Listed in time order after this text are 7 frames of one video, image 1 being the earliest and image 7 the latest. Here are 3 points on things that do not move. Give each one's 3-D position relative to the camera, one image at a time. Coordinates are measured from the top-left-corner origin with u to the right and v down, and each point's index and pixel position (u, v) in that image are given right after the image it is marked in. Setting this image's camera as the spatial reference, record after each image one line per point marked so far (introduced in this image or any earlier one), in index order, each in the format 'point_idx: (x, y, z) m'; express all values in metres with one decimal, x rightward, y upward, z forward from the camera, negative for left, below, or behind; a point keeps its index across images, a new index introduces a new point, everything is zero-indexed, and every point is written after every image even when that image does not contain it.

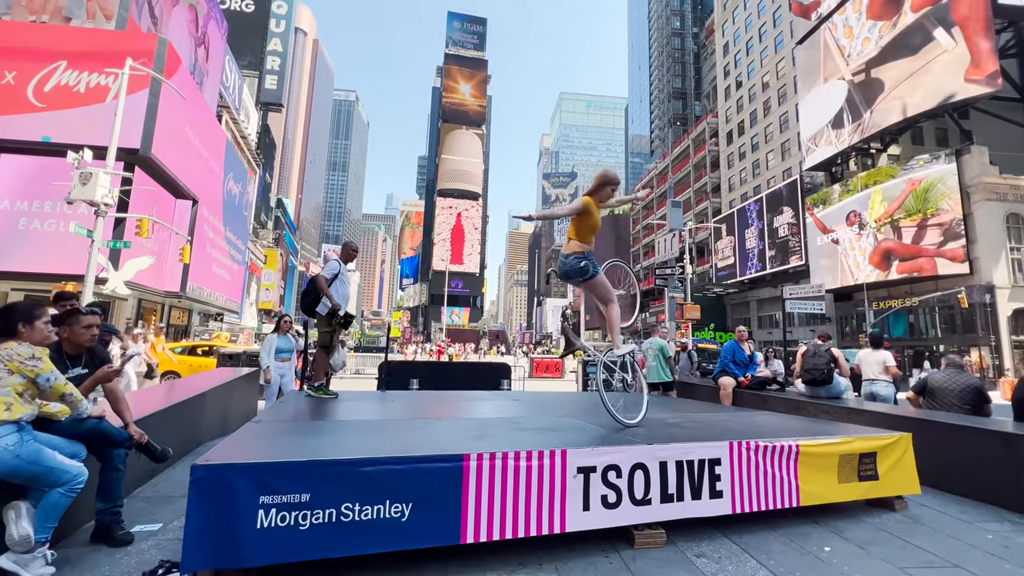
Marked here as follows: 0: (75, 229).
0: (-10.6, +1.4, +11.6) m
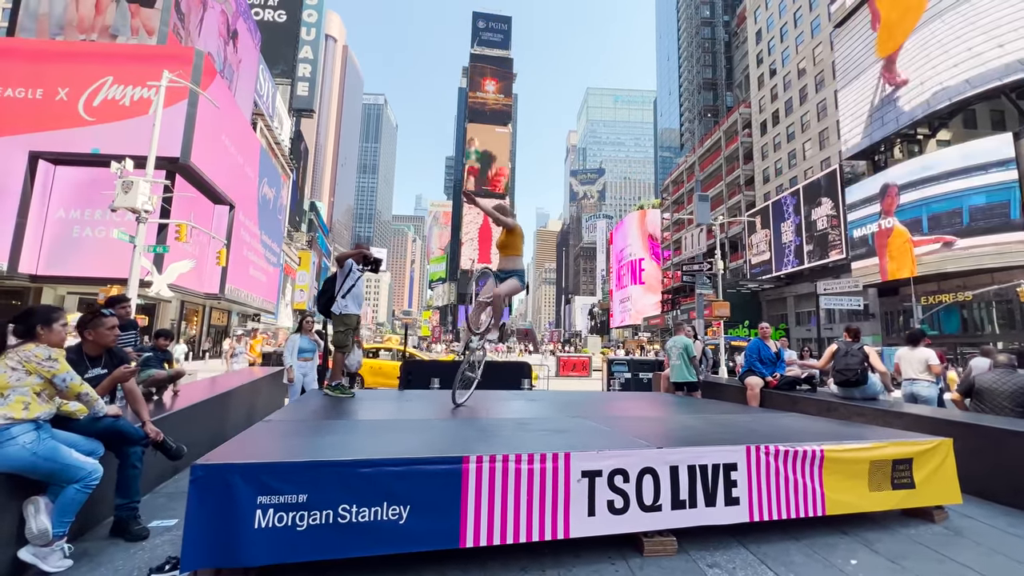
0: (-10.0, +1.4, +12.2) m
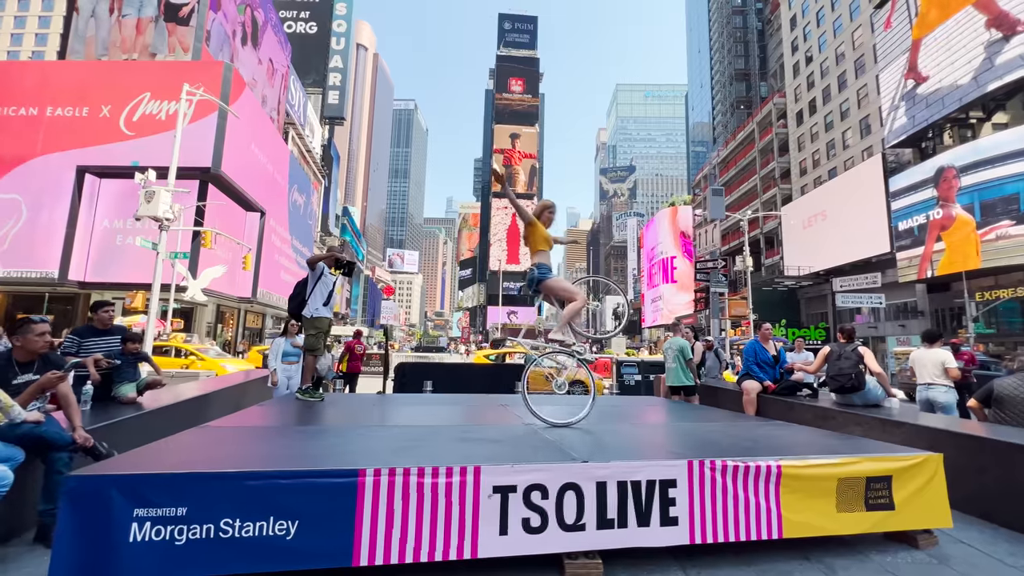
0: (-9.8, +1.2, +12.7) m
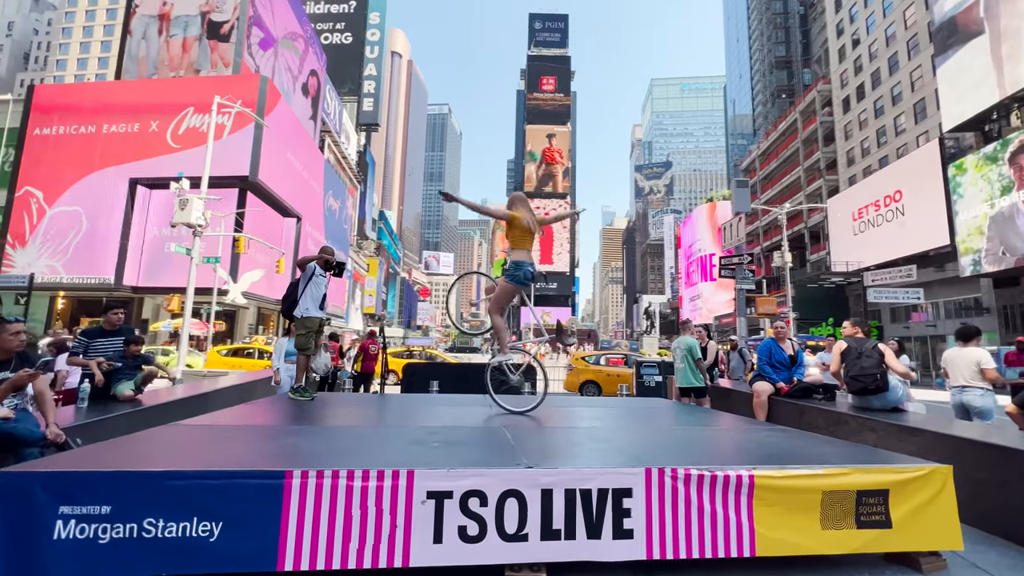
0: (-9.4, +1.1, +13.3) m
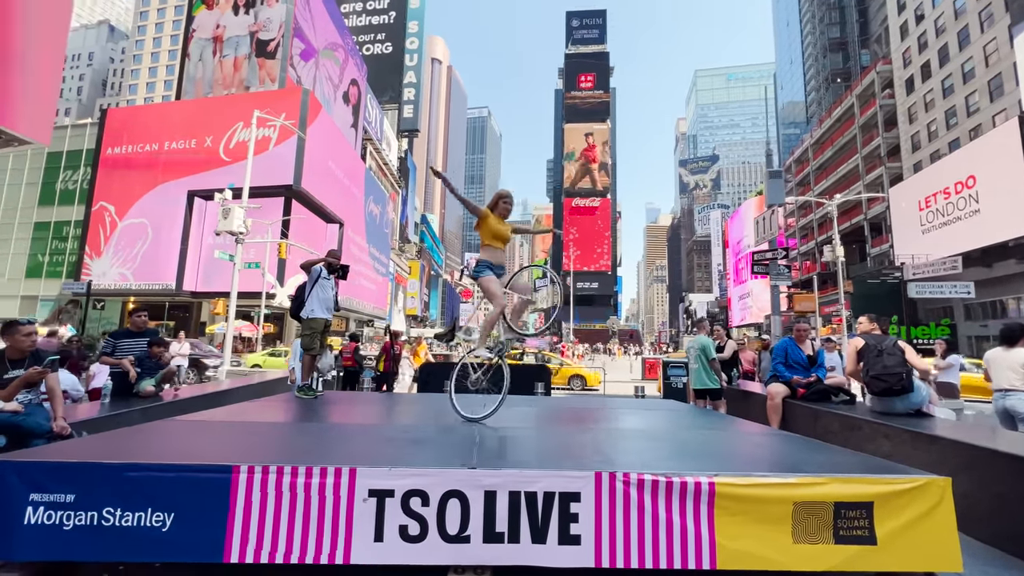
0: (-8.6, +1.0, +14.2) m
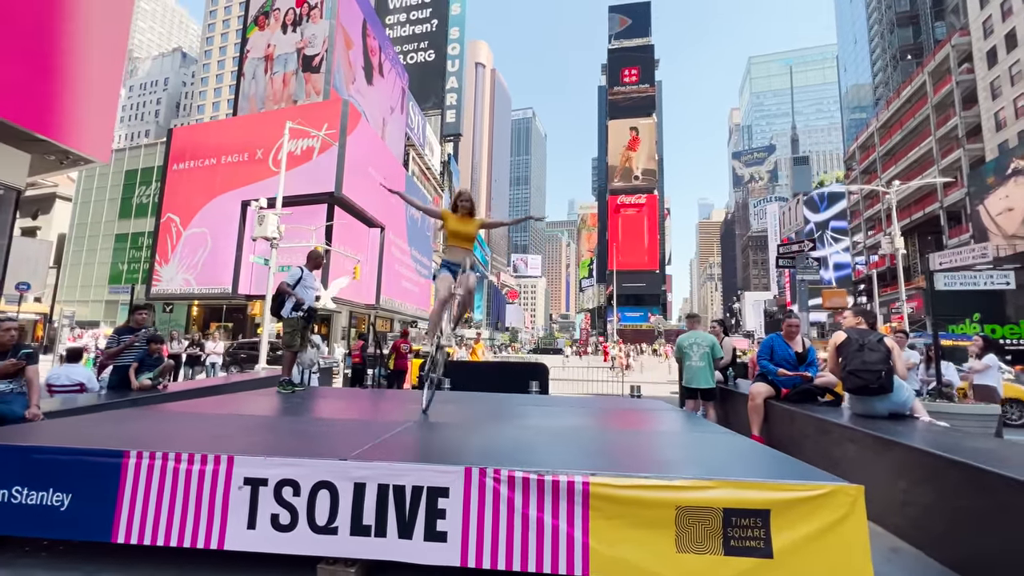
0: (-8.0, +0.9, +15.0) m
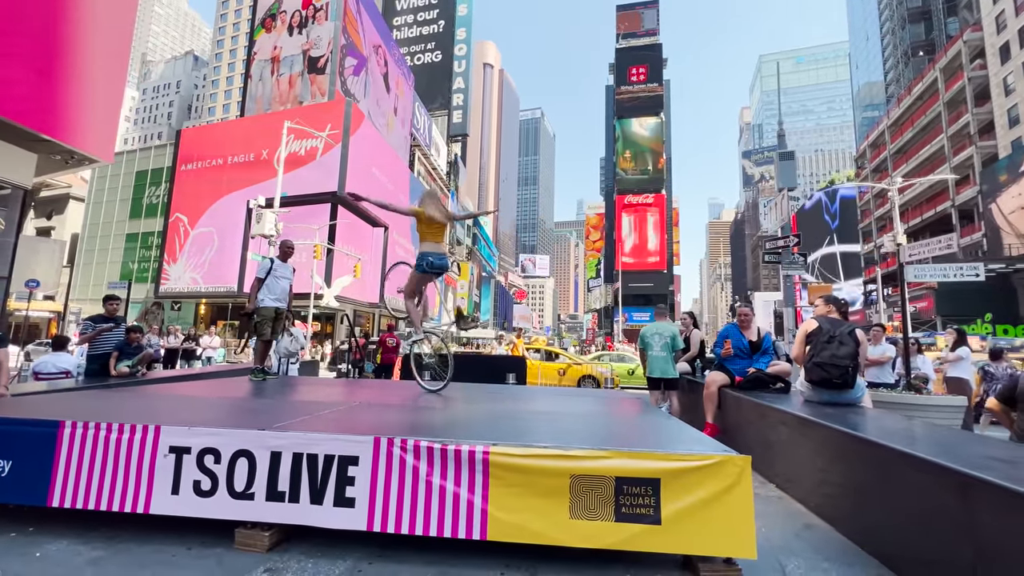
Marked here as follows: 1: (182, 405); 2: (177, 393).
0: (-8.2, +1.0, +15.3) m
1: (-2.8, -1.0, +4.1) m
2: (-3.7, -1.2, +5.3) m
